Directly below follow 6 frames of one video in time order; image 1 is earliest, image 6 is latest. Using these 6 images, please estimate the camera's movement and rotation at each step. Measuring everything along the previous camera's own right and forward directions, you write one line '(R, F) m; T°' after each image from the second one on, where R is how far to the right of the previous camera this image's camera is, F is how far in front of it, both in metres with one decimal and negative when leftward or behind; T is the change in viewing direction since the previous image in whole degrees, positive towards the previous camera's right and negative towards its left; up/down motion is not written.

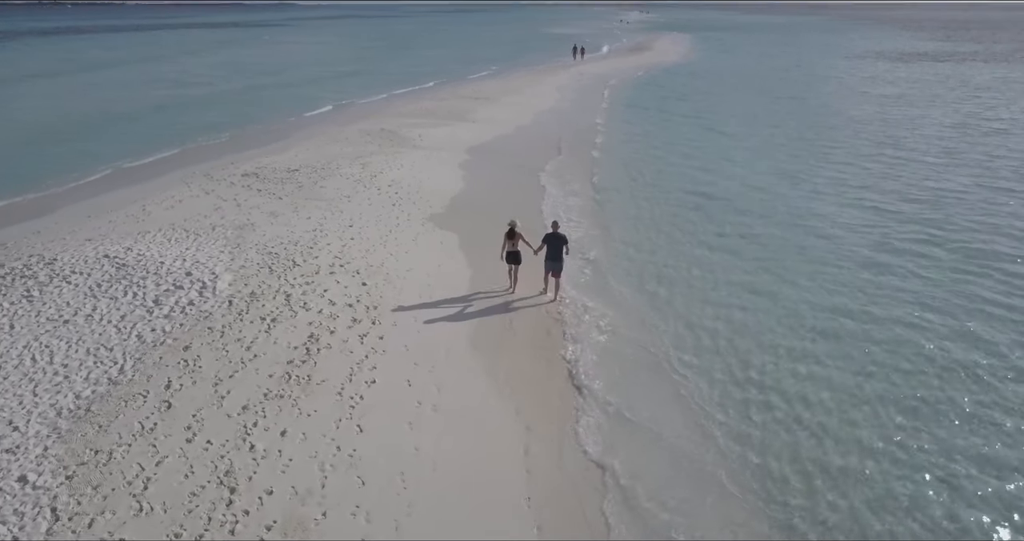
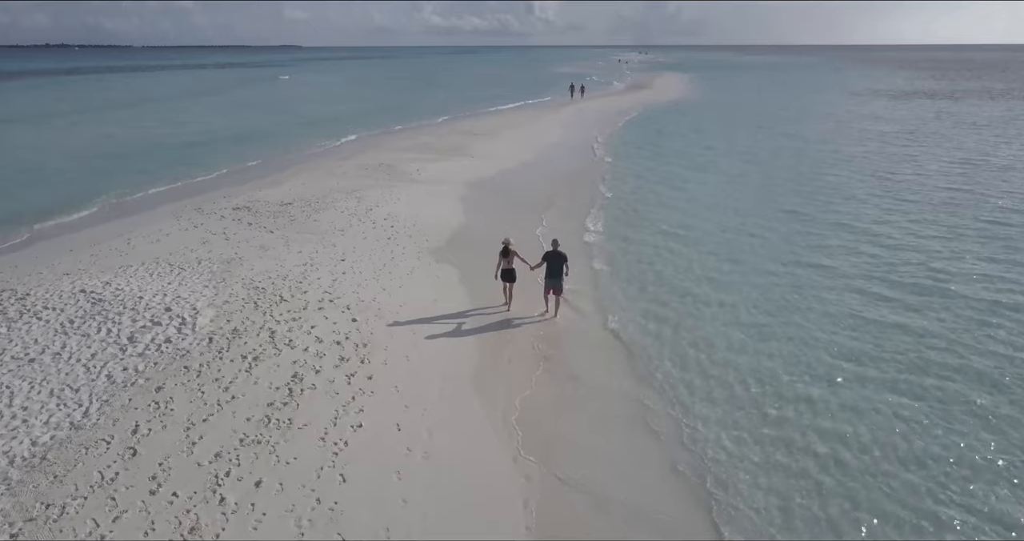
(0.0, +0.6) m; 0°
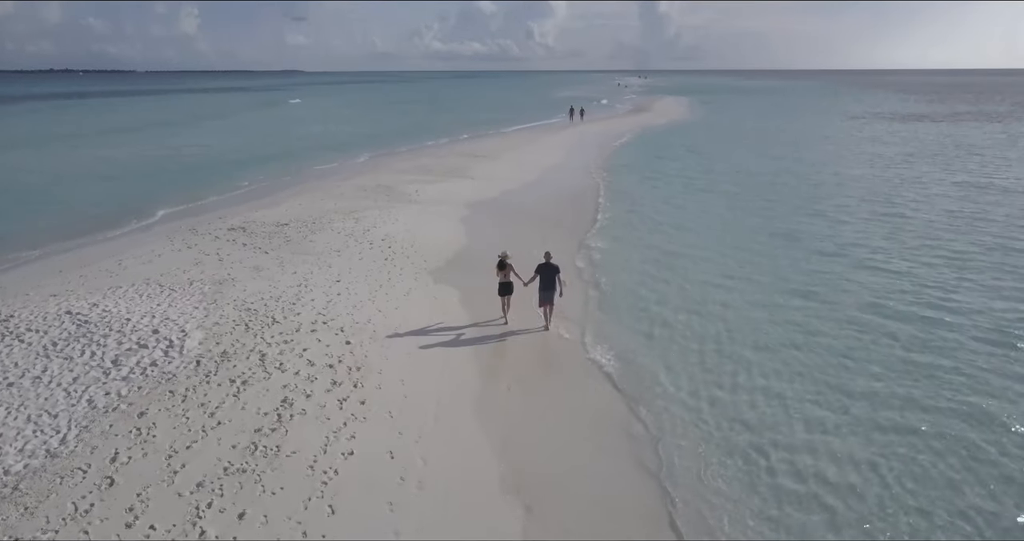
(0.0, +0.3) m; 0°
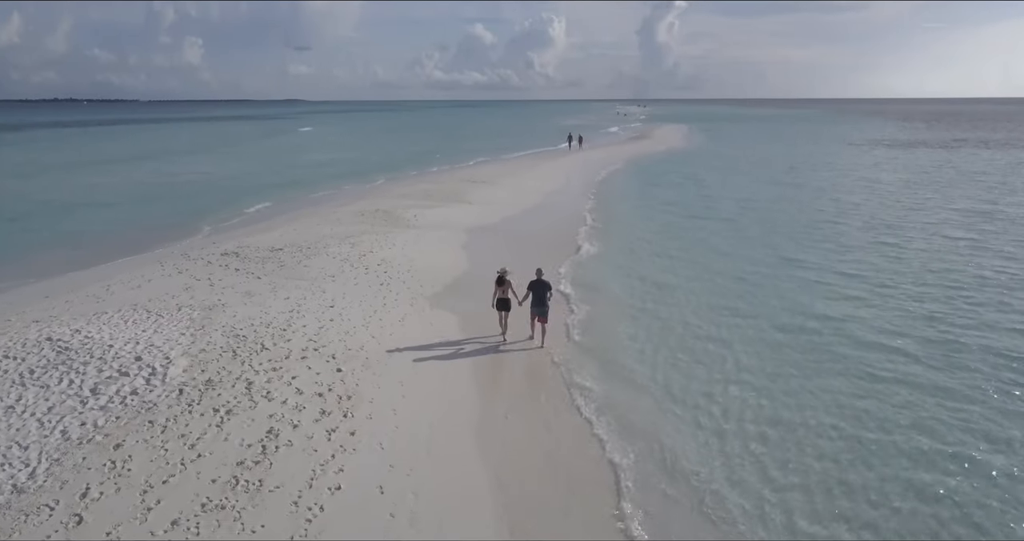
(0.0, +0.4) m; 0°
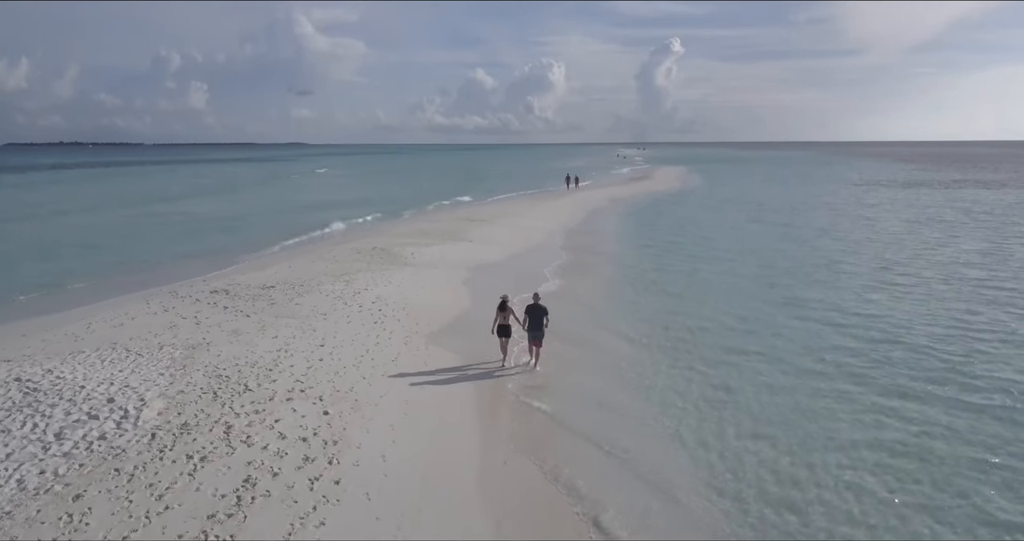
(0.0, +0.6) m; 0°
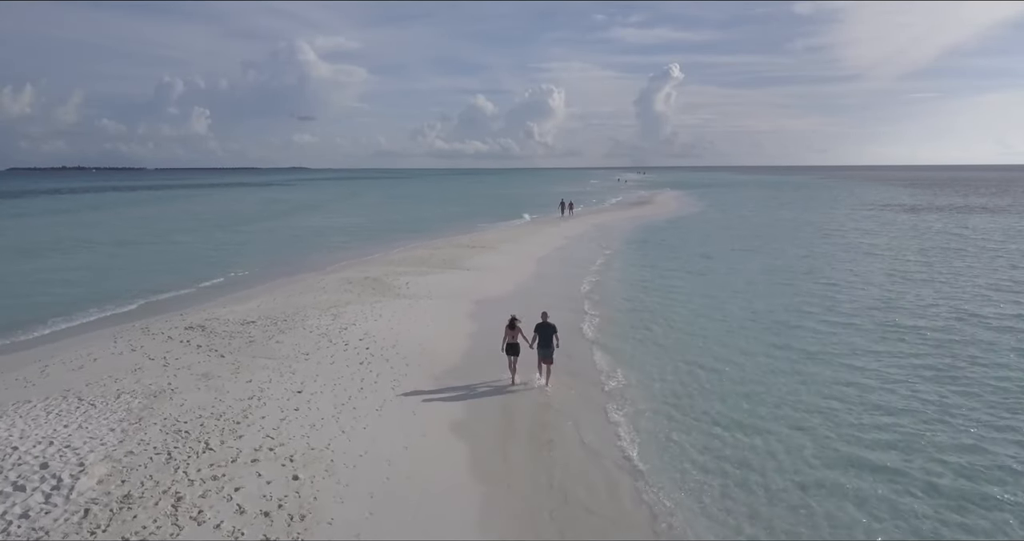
(0.0, +1.3) m; 0°
